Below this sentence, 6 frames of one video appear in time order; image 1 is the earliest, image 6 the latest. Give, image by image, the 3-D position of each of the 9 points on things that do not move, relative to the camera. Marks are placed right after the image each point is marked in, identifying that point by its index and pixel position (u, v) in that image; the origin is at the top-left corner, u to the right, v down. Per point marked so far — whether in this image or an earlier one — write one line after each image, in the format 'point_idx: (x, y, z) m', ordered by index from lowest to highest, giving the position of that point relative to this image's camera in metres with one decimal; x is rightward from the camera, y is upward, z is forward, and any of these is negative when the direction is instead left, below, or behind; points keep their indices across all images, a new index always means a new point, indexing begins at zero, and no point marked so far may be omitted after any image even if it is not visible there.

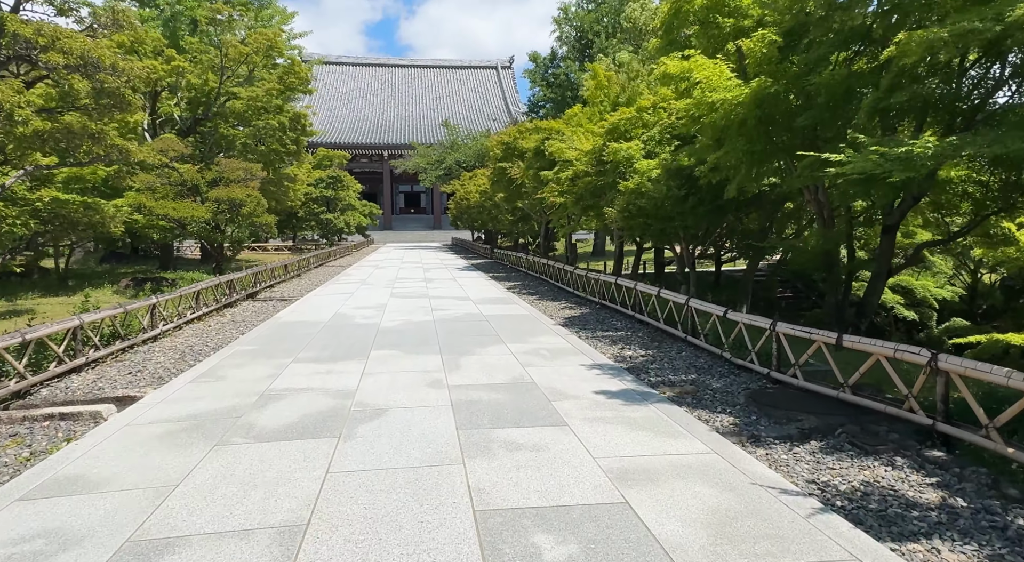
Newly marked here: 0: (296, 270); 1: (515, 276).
0: (-6.2, +0.3, +17.8) m
1: (+0.1, +0.1, +17.3) m
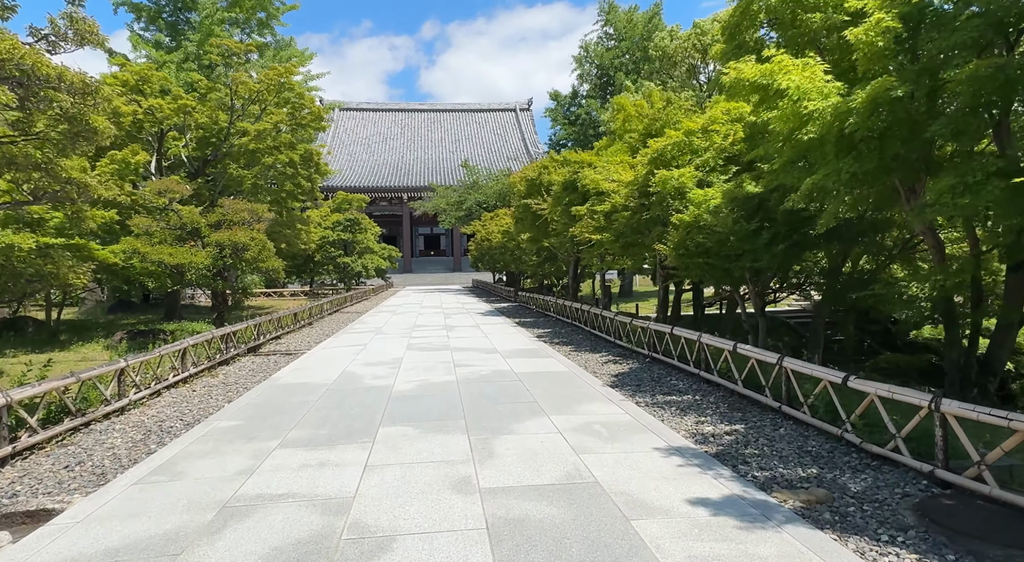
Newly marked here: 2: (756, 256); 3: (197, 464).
0: (-5.4, -1.0, +16.5) m
1: (+0.8, -1.0, +15.9) m
2: (+2.9, +0.3, +7.4) m
3: (-2.3, -1.4, +4.6) m
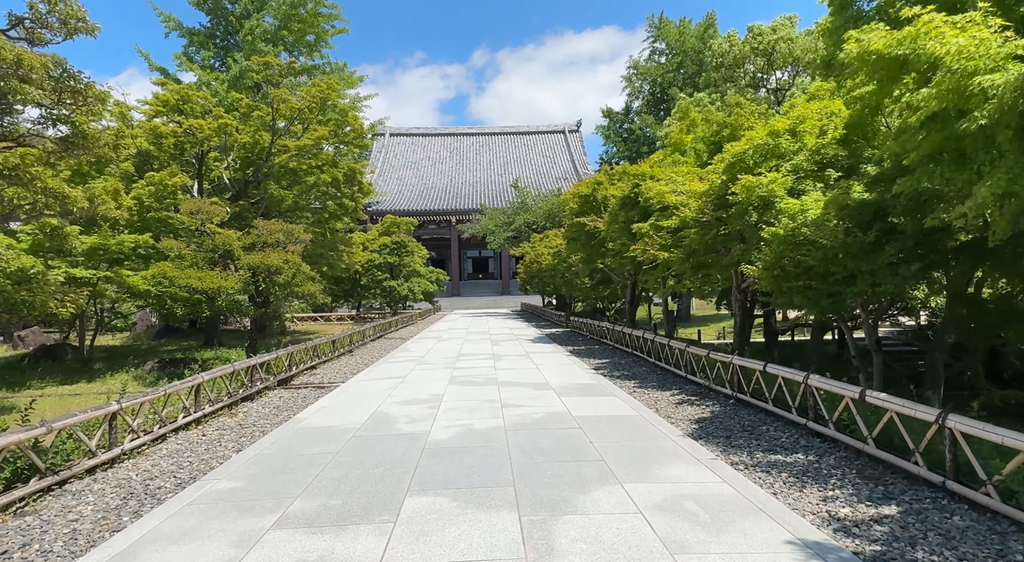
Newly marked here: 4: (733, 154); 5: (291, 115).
0: (-4.1, -1.6, +15.7) m
1: (+2.0, -1.6, +14.5) m
2: (+3.5, 0.0, +6.0) m
3: (-2.0, -1.5, +3.5) m
4: (+3.0, +1.7, +8.4) m
5: (-5.6, +4.2, +15.8) m
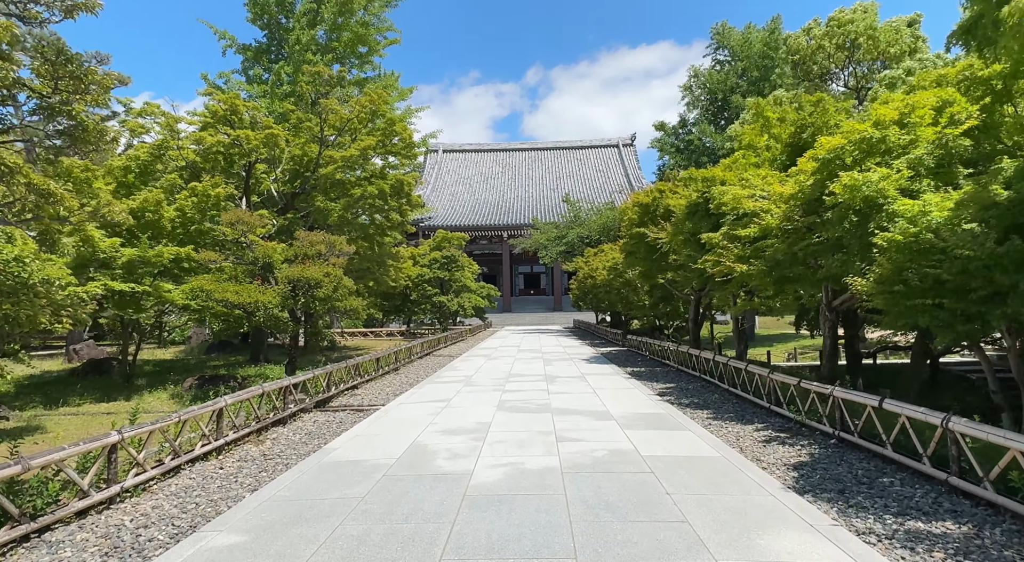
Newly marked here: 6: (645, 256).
0: (-2.8, -2.0, +14.9) m
1: (+3.2, -2.0, +13.3) m
2: (+4.0, -0.1, +4.7) m
3: (-1.7, -1.6, +2.7) m
4: (+3.7, +1.5, +7.2) m
5: (-4.3, +3.8, +15.3) m
6: (+3.2, +0.6, +15.1) m
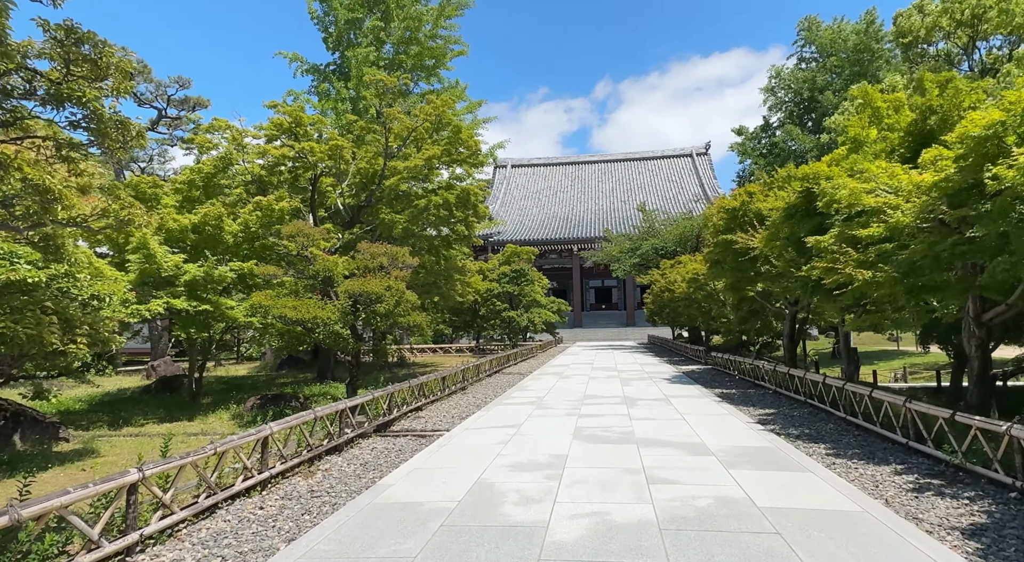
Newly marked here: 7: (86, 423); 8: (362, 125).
0: (-1.1, -2.3, +14.1) m
1: (+4.6, -2.2, +11.8) m
2: (+4.4, -0.1, +3.3) m
3: (-1.4, -1.6, +1.9) m
4: (+4.4, +1.5, +5.9) m
5: (-2.6, +3.5, +14.8) m
6: (+4.8, +0.4, +13.7) m
7: (-7.1, -2.4, +10.3) m
8: (-3.8, +3.9, +15.6) m
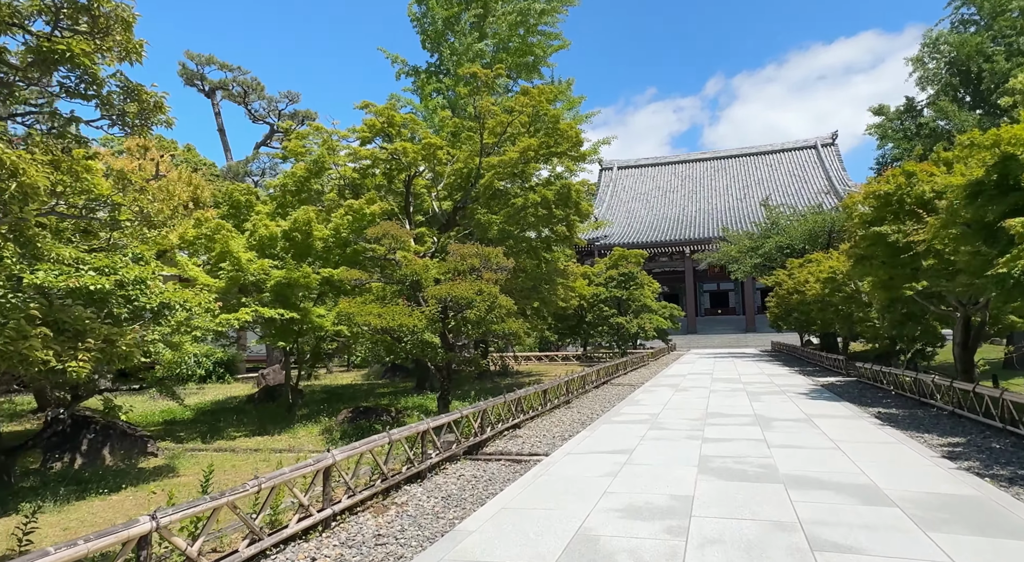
0: (+1.1, -2.4, +12.9) m
1: (+6.4, -2.1, +9.6) m
2: (+4.7, 0.0, +1.3) m
3: (-1.2, -1.6, +0.8) m
4: (+5.1, +1.6, +3.8) m
5: (-0.3, +3.4, +13.9) m
6: (+6.9, +0.4, +11.4) m
7: (-5.4, -2.5, +10.2) m
8: (-1.3, +3.8, +14.9) m
